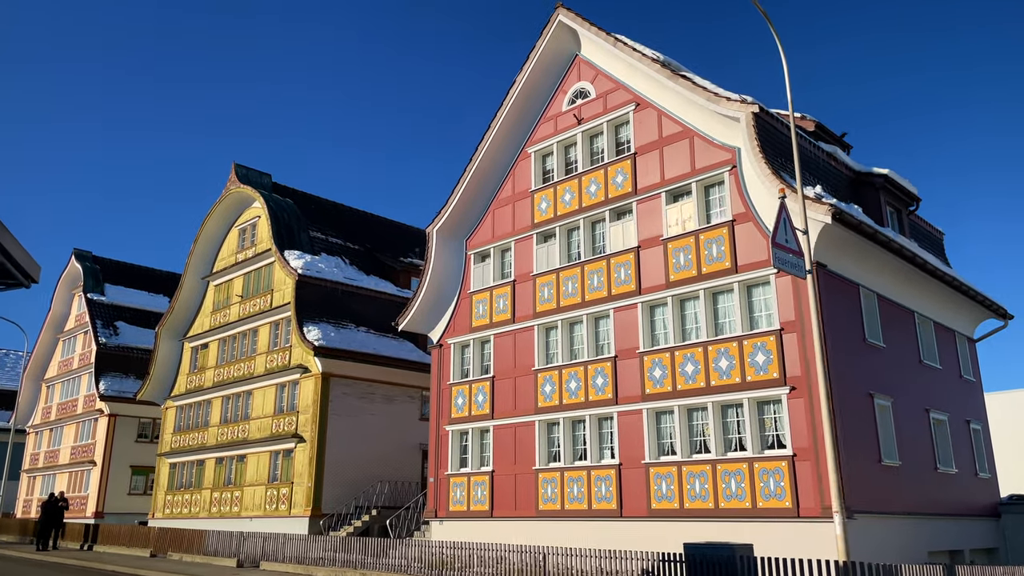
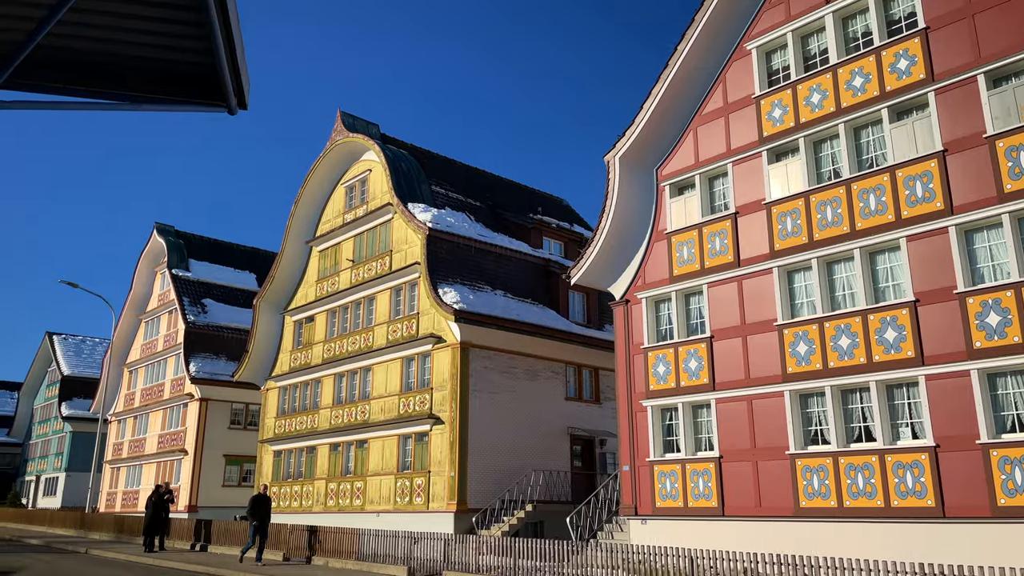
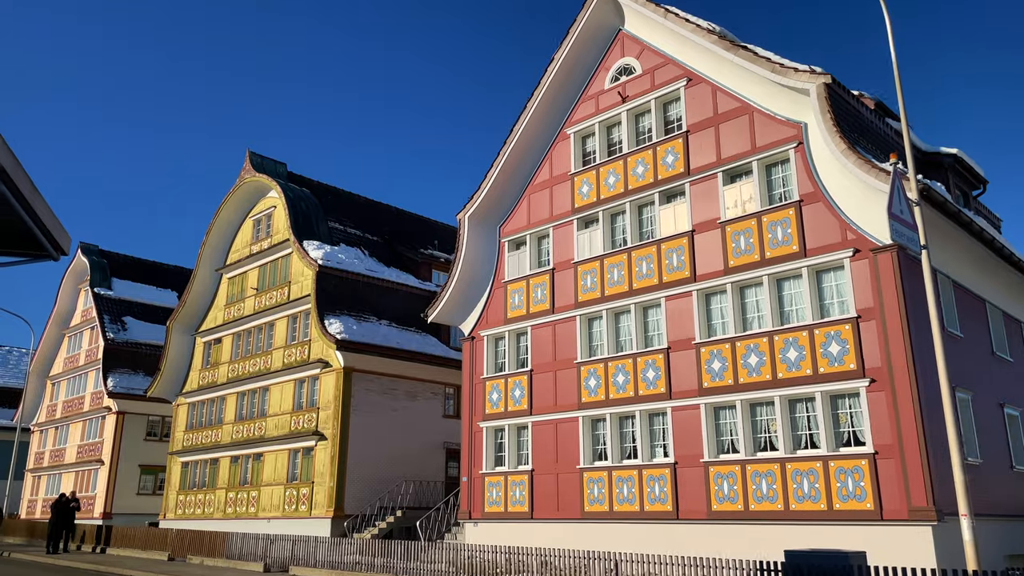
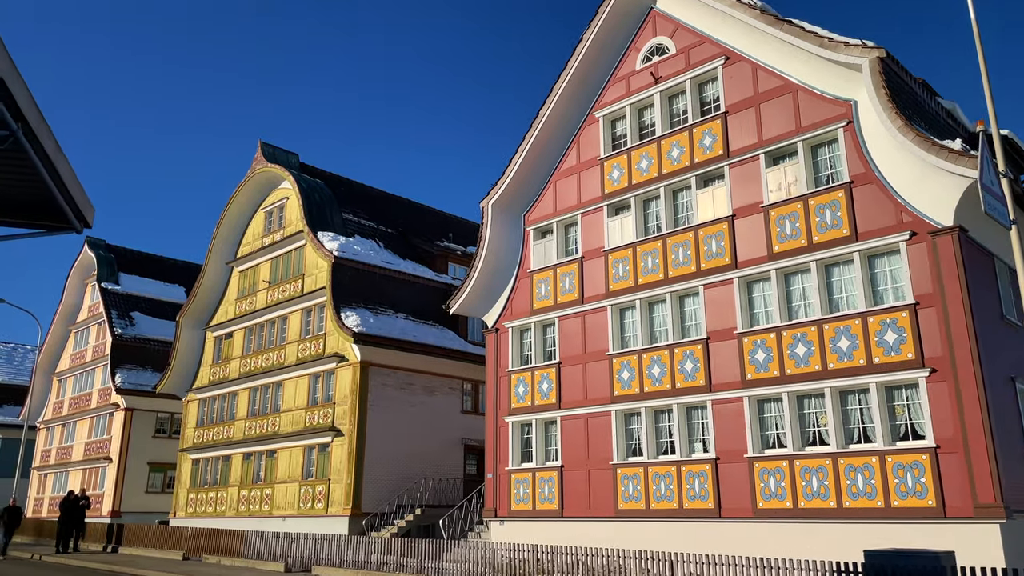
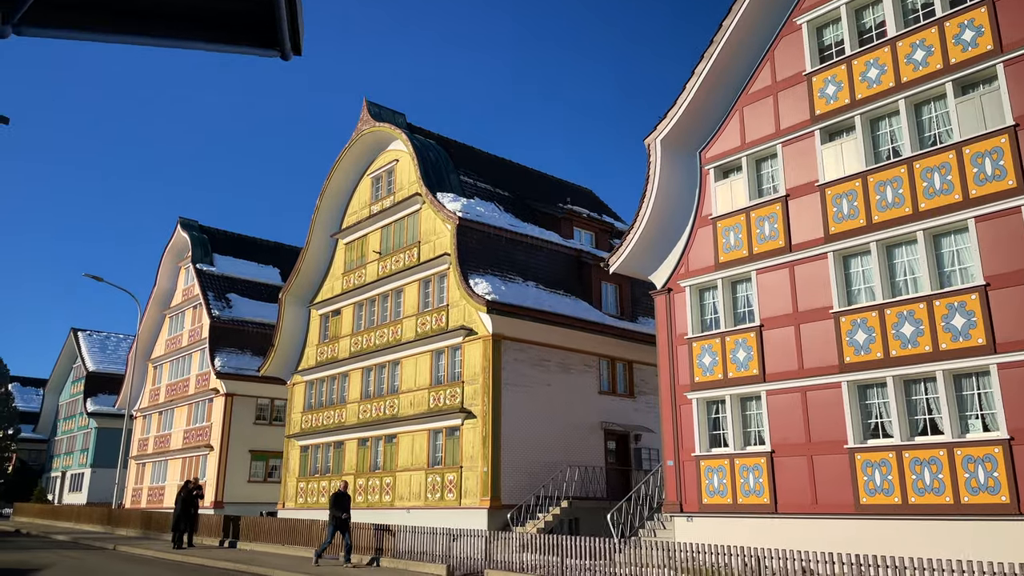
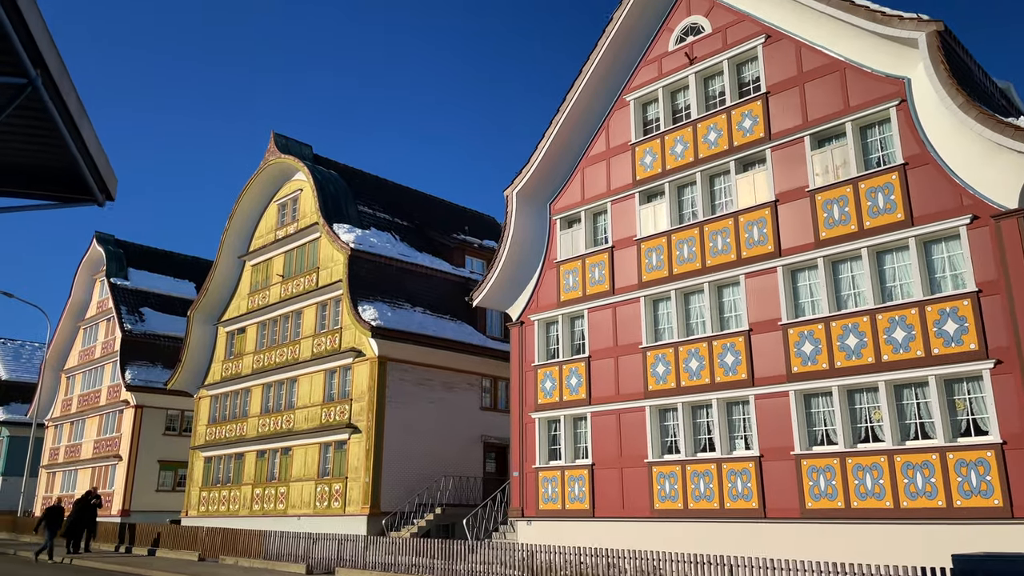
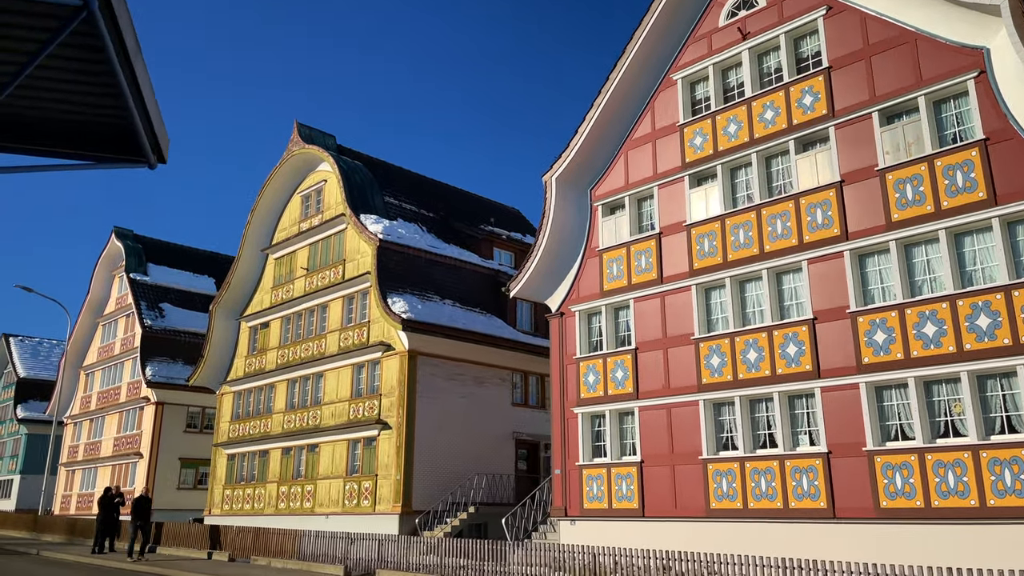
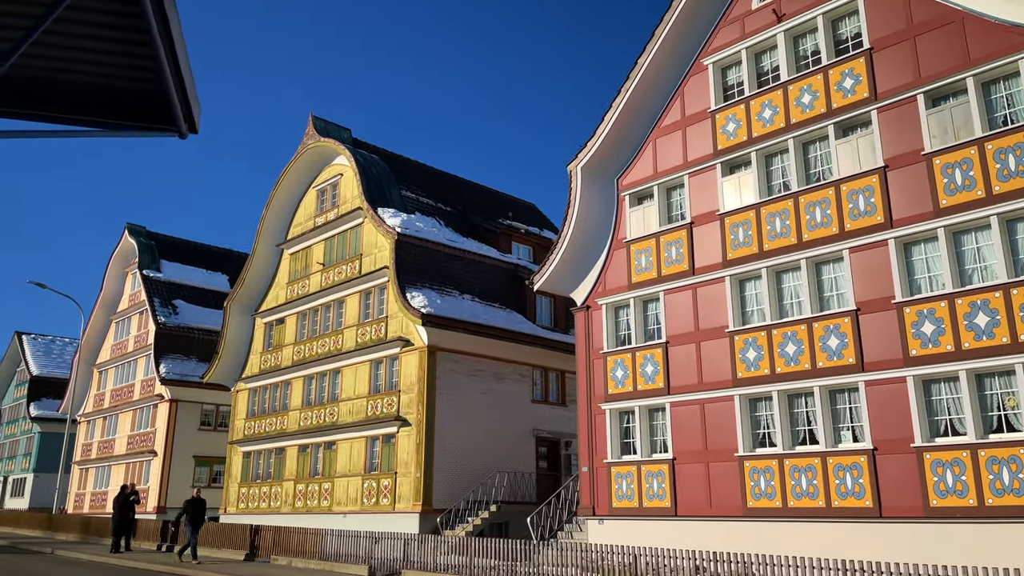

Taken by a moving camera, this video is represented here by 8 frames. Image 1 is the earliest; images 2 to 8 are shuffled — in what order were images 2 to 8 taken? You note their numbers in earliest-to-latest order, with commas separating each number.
3, 4, 6, 7, 8, 2, 5
